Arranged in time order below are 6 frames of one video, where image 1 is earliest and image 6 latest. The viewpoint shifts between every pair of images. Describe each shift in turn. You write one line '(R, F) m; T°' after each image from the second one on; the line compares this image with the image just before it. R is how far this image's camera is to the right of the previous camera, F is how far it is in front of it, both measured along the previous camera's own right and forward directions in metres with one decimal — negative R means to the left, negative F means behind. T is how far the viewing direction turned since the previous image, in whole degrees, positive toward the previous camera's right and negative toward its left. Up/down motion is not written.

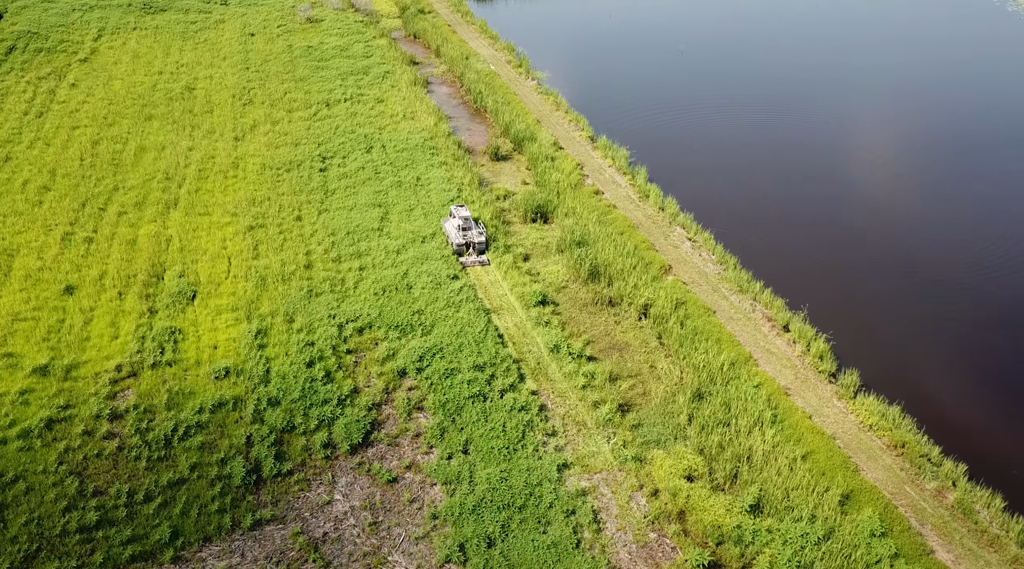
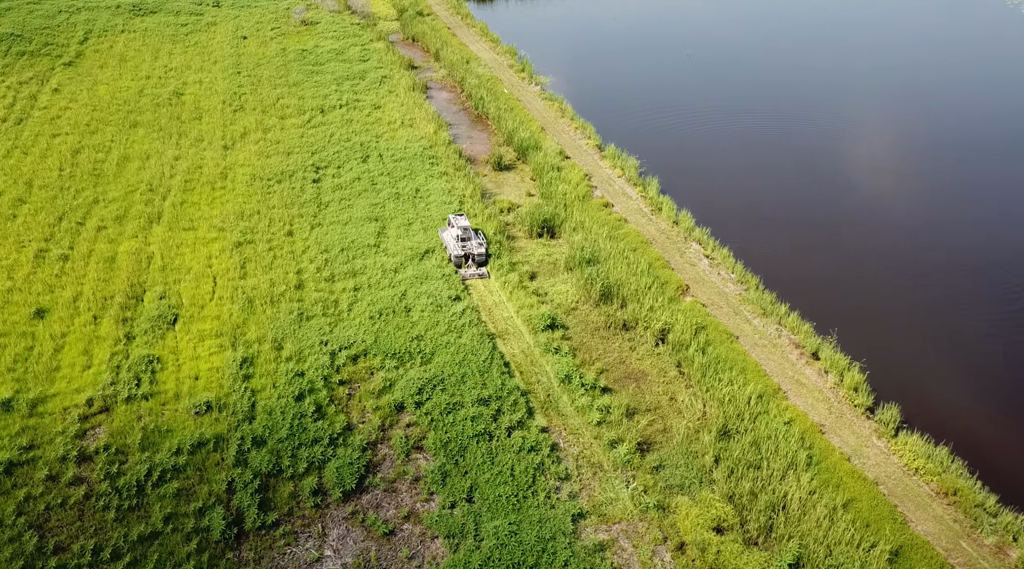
(-0.2, +1.6) m; 0°
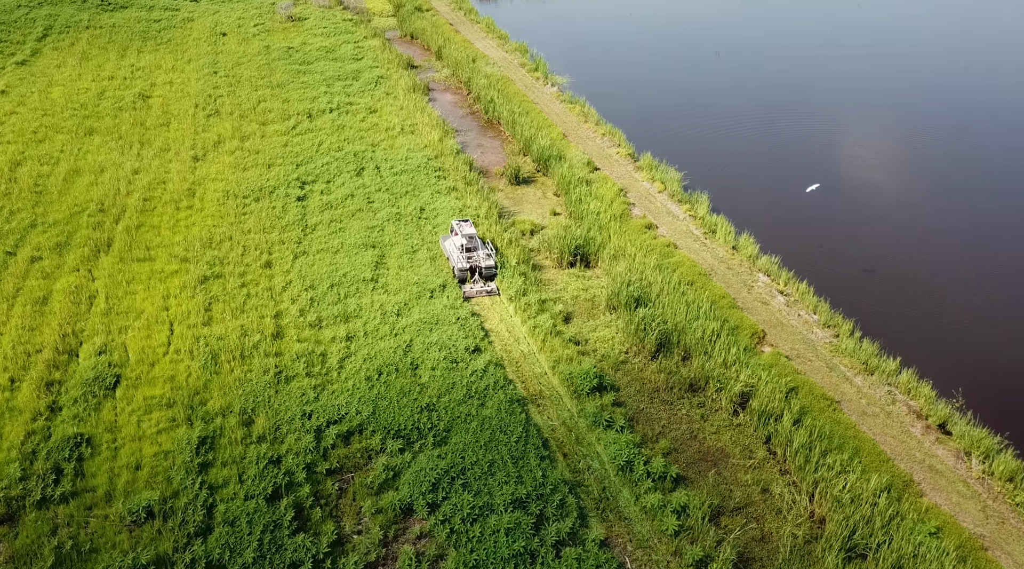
(-0.7, +4.5) m; 0°
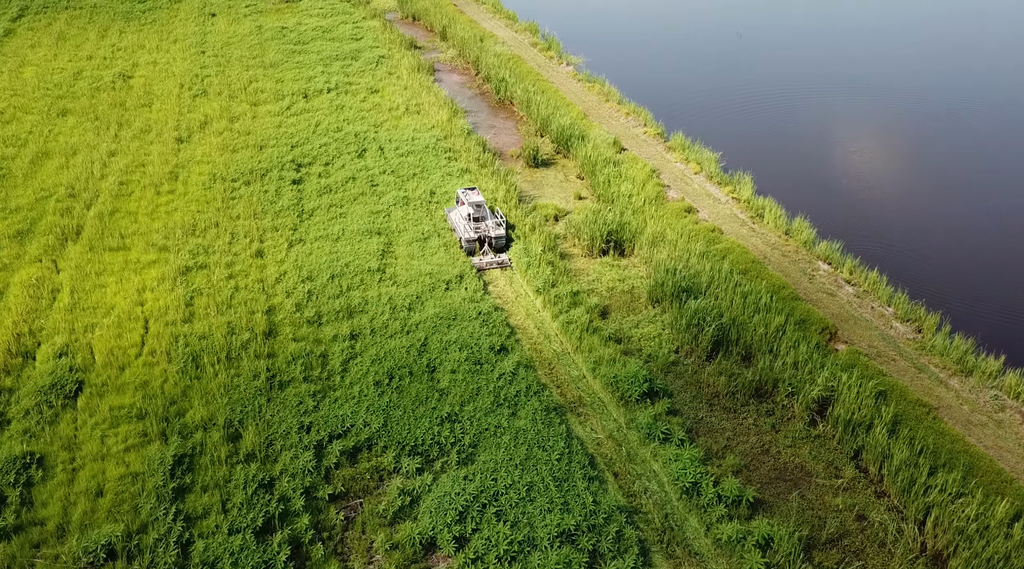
(-0.6, +2.5) m; 0°
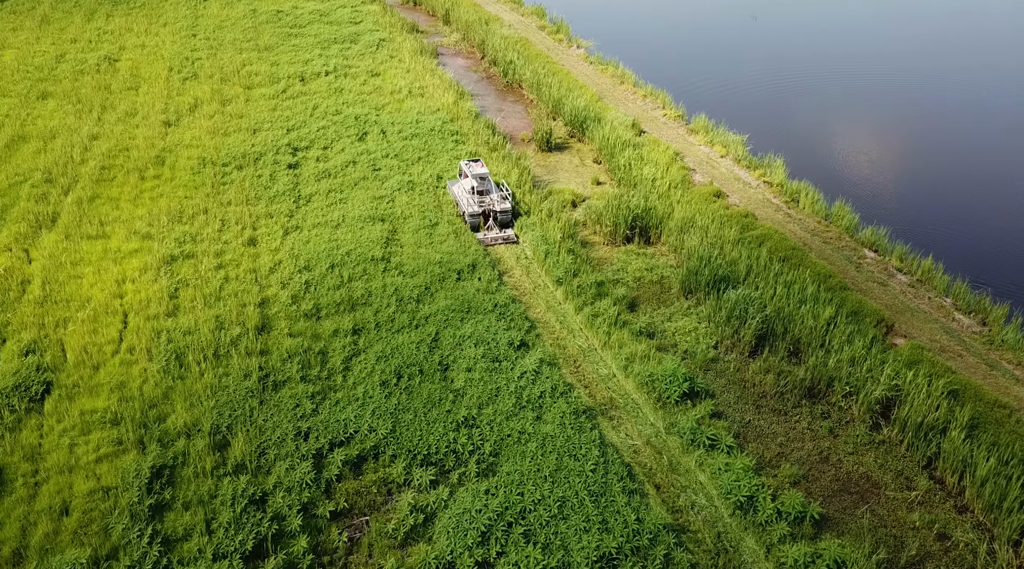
(-0.3, +1.5) m; 0°
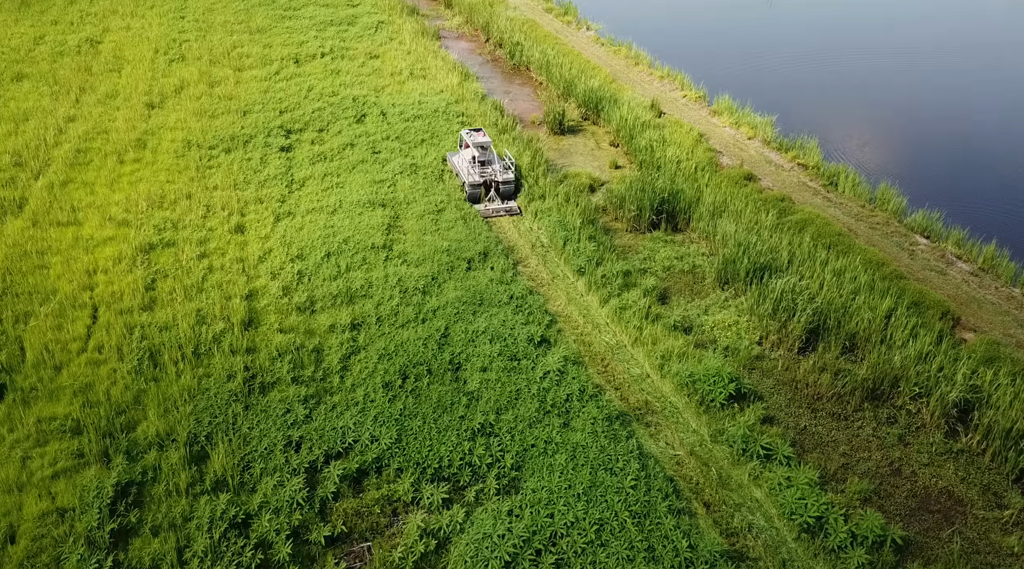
(-0.3, +1.5) m; 0°
